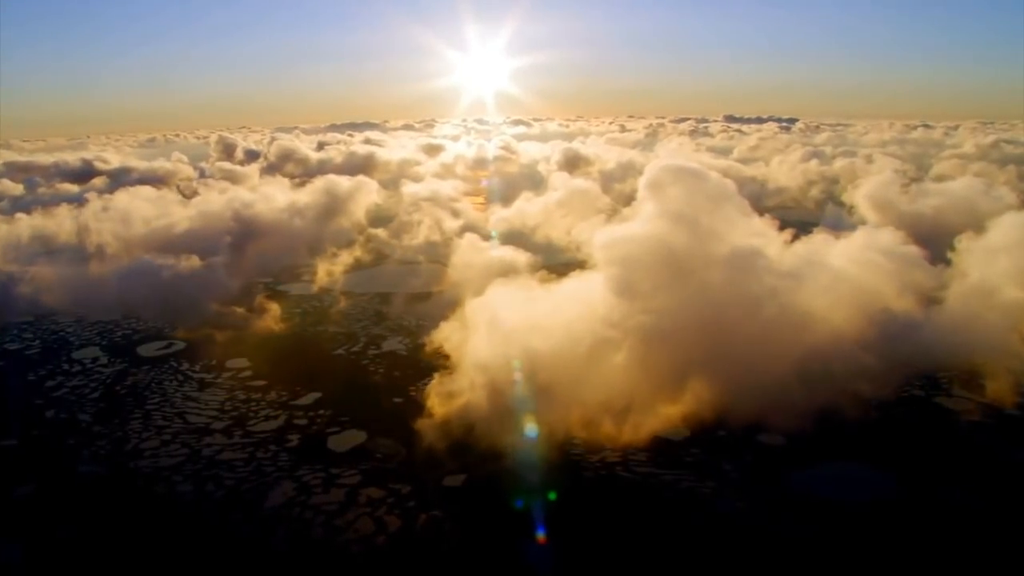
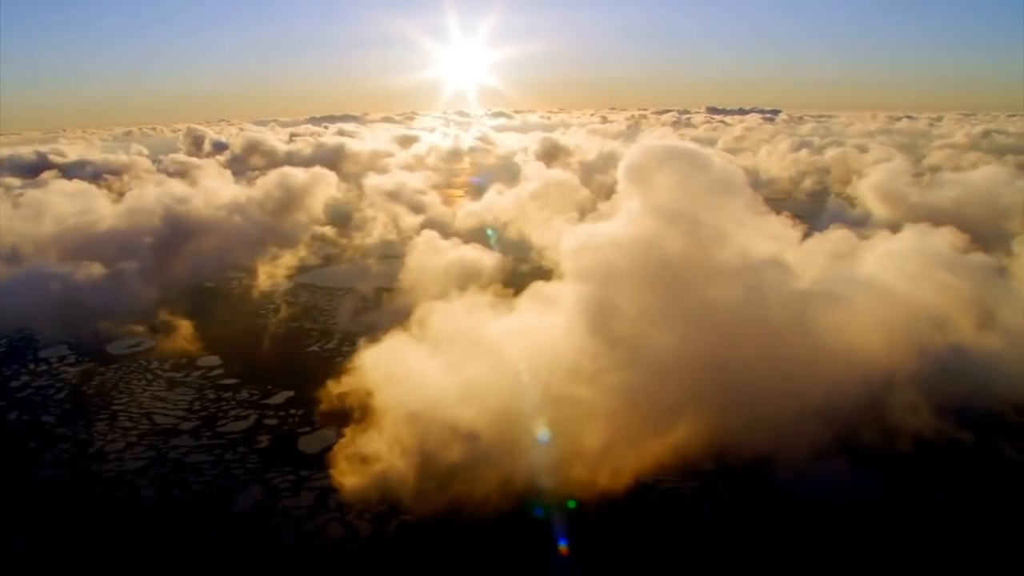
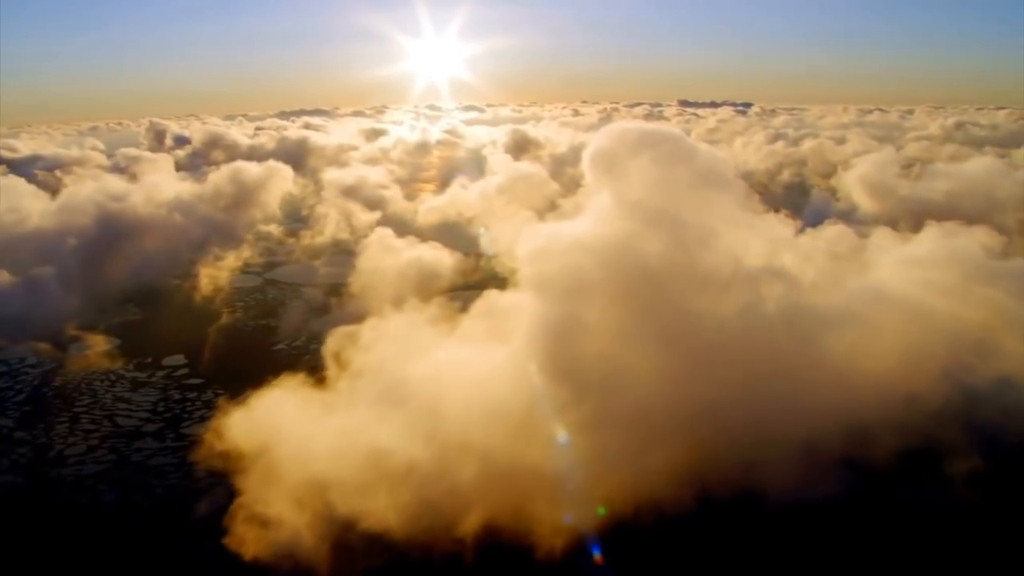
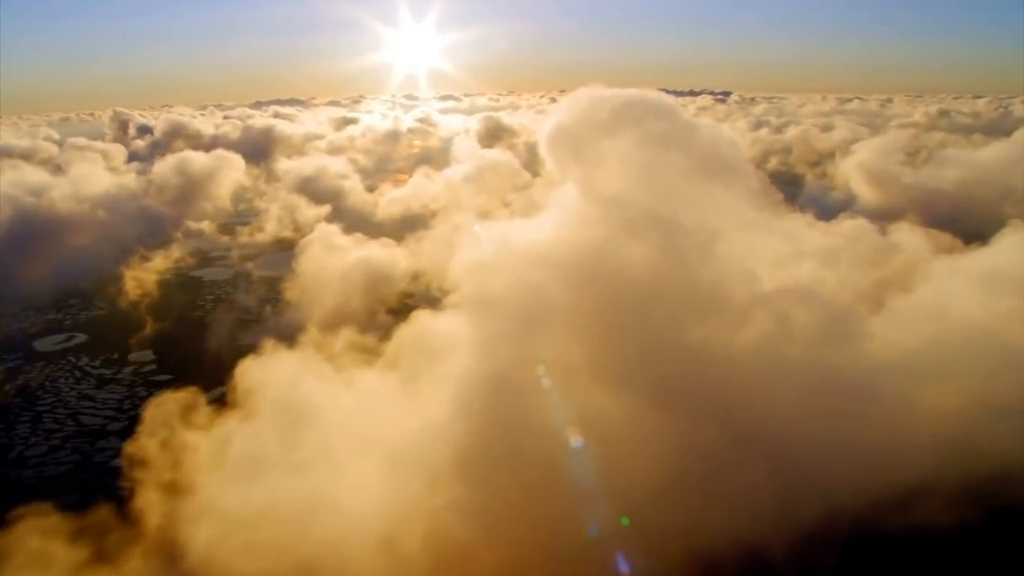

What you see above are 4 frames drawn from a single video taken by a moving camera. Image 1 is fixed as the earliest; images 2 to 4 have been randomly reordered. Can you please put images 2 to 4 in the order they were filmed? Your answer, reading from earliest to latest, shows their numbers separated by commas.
2, 3, 4
